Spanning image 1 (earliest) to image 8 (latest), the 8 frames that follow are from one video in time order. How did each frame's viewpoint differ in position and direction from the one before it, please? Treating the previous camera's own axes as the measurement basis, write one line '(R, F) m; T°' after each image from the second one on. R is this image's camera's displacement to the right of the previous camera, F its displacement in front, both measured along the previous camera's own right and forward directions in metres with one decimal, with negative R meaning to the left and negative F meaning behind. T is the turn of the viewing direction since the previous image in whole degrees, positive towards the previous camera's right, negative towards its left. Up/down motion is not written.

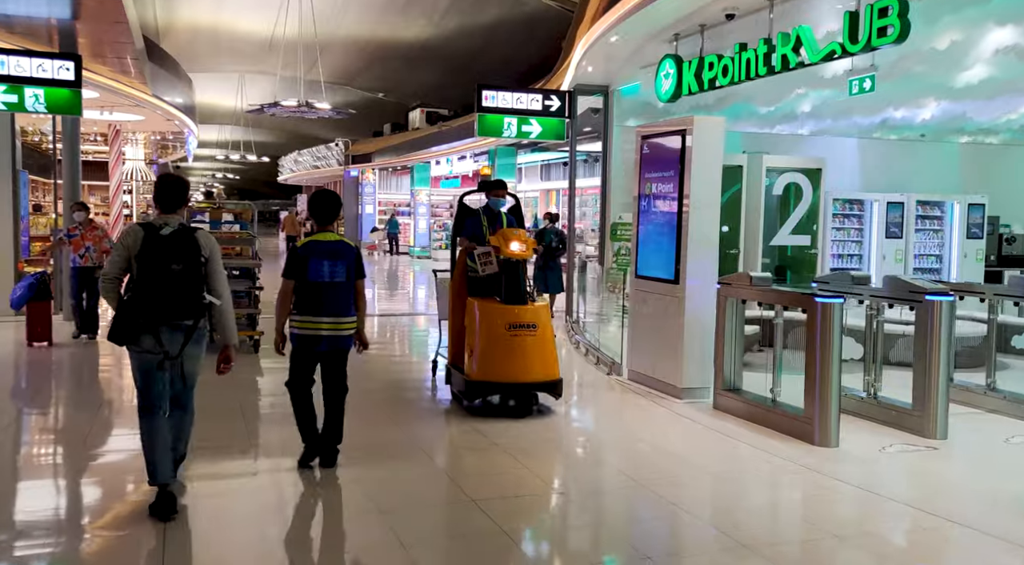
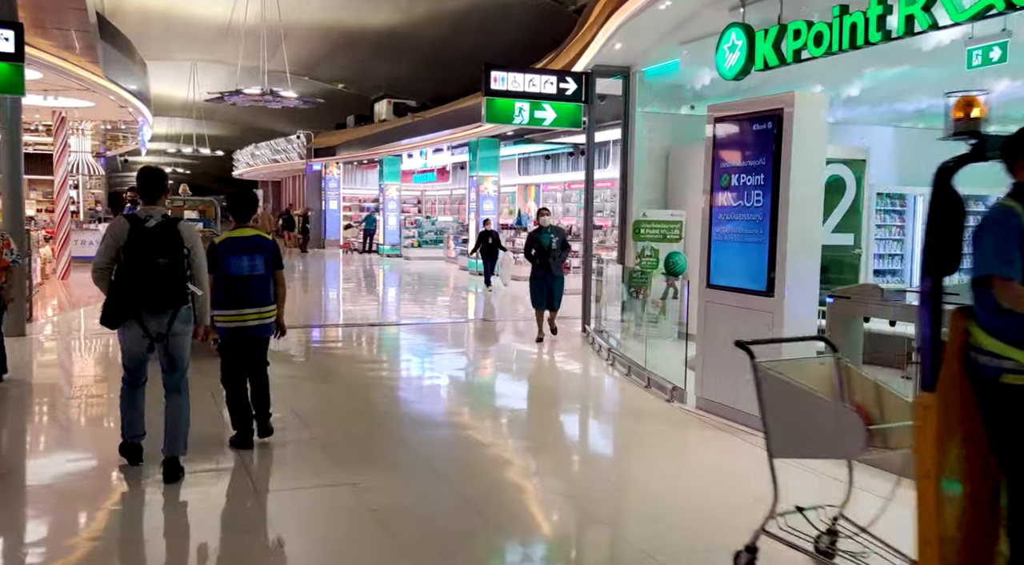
(-0.6, +1.1) m; +3°
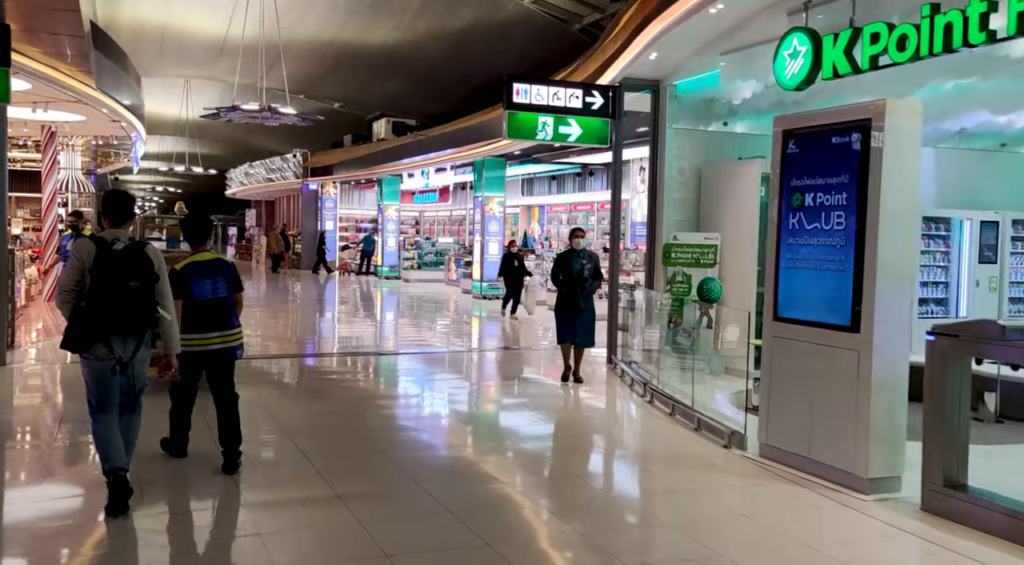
(-0.3, +0.6) m; +1°
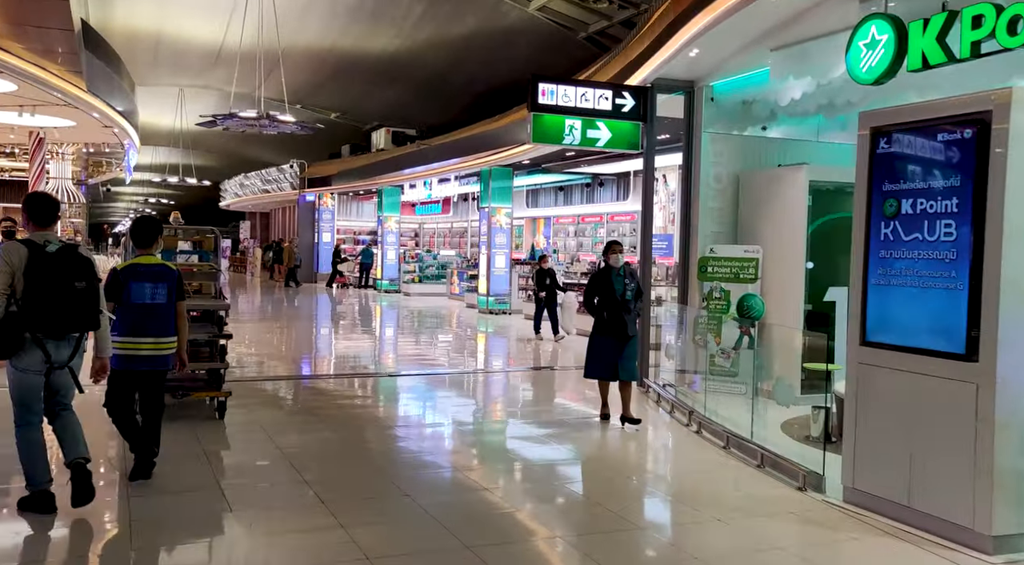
(-0.3, +0.6) m; 0°
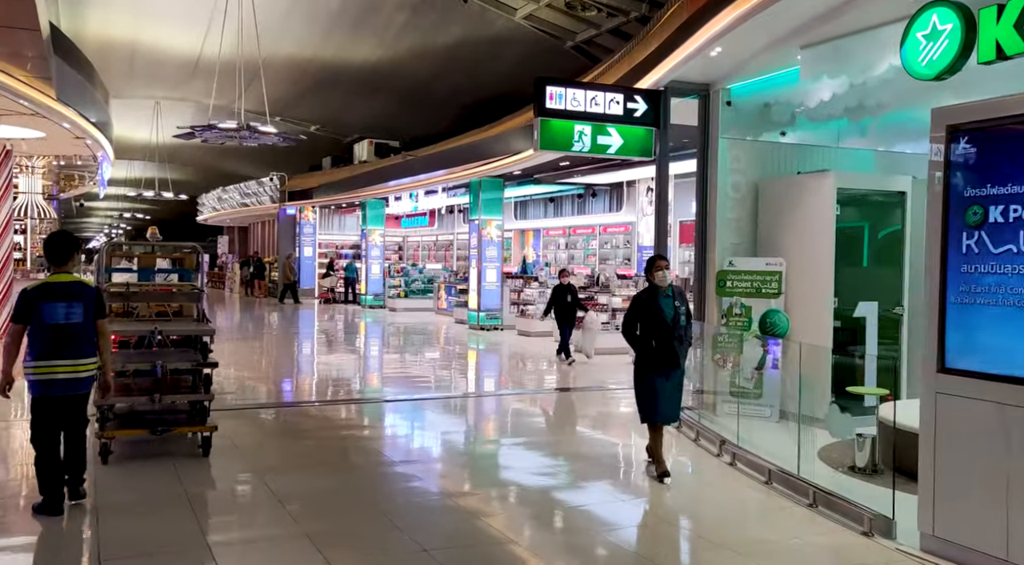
(-0.2, +0.5) m; +1°
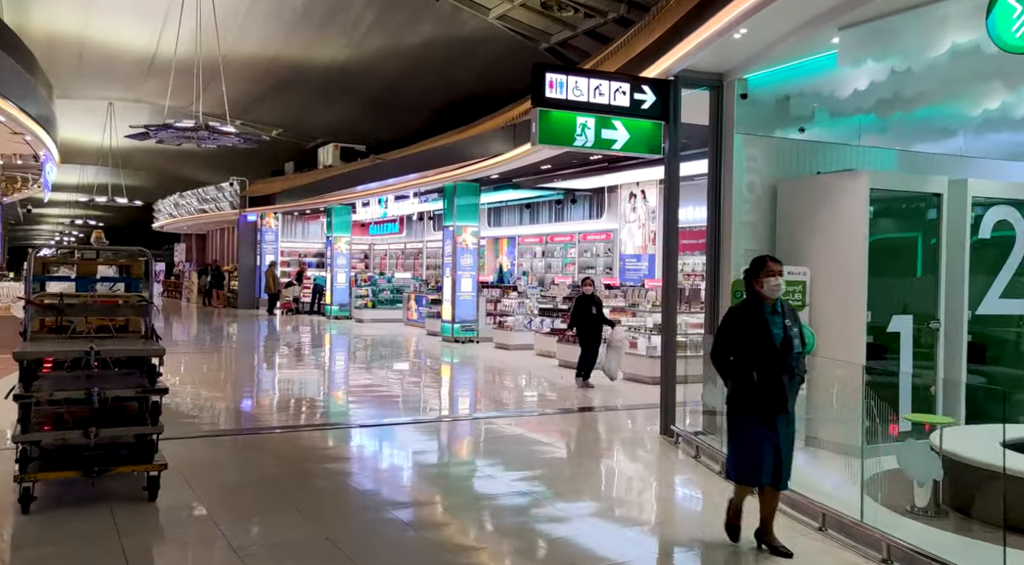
(-0.2, +0.8) m; +3°
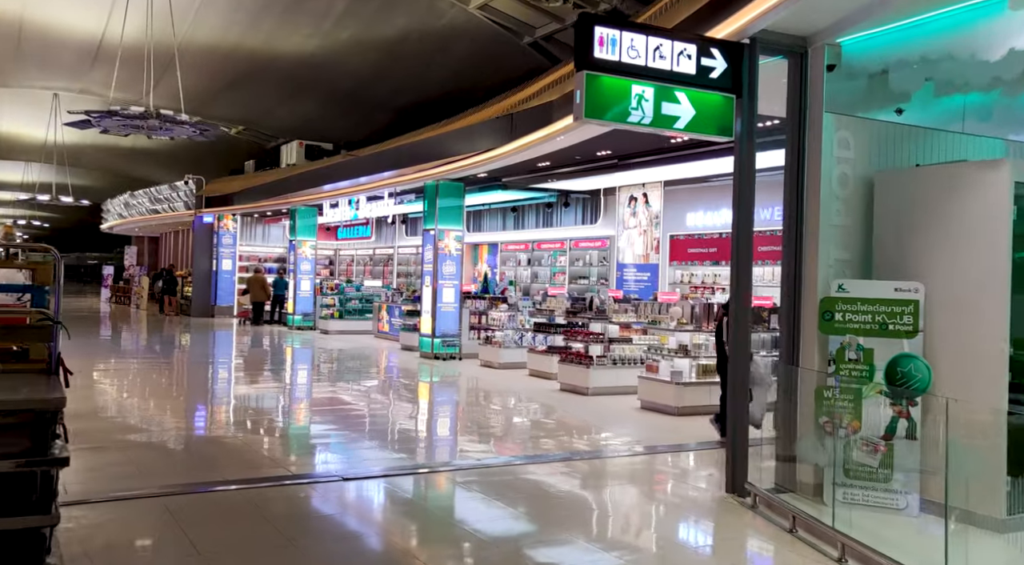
(-0.4, +1.4) m; +3°
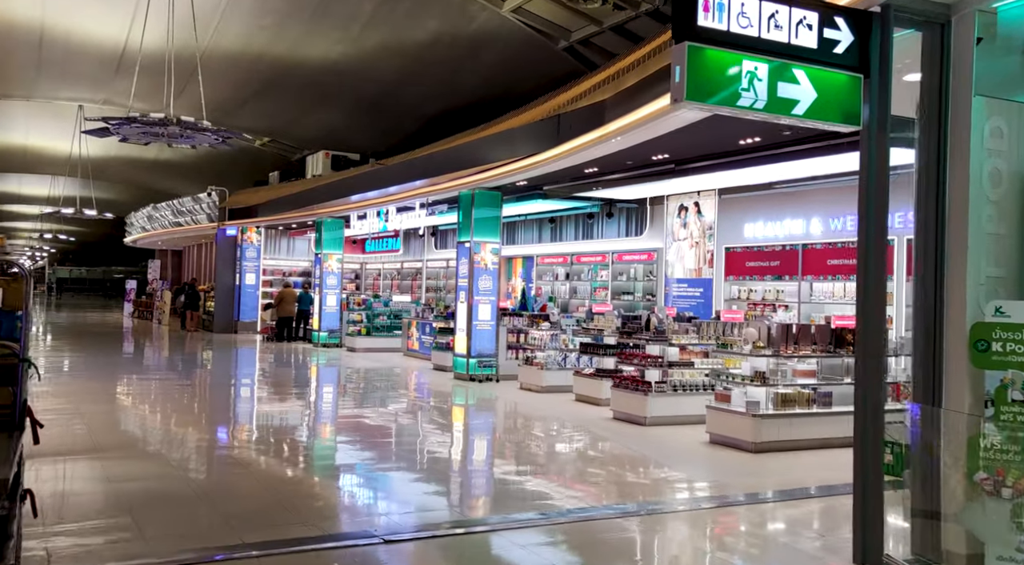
(-0.3, +0.9) m; -2°
